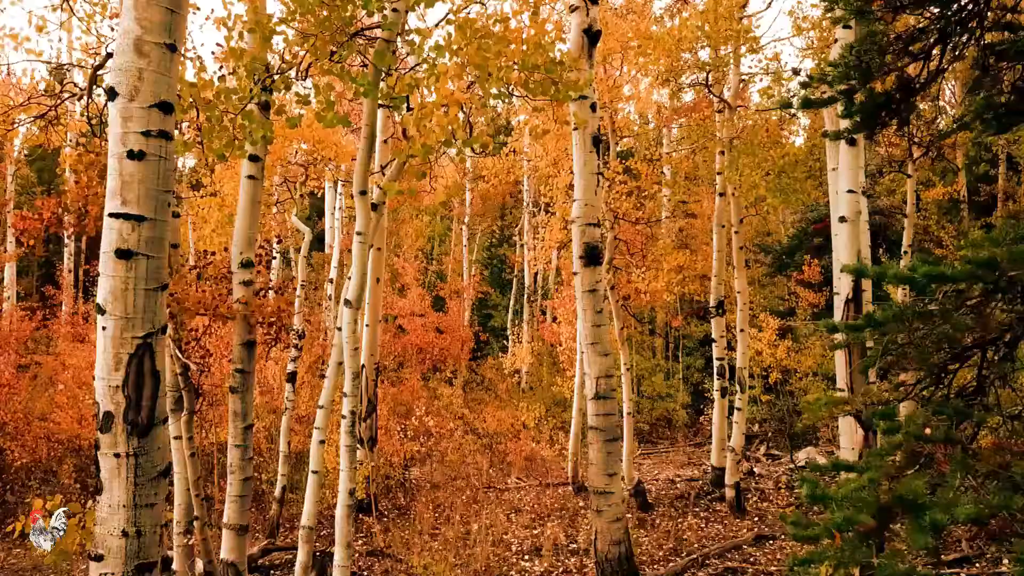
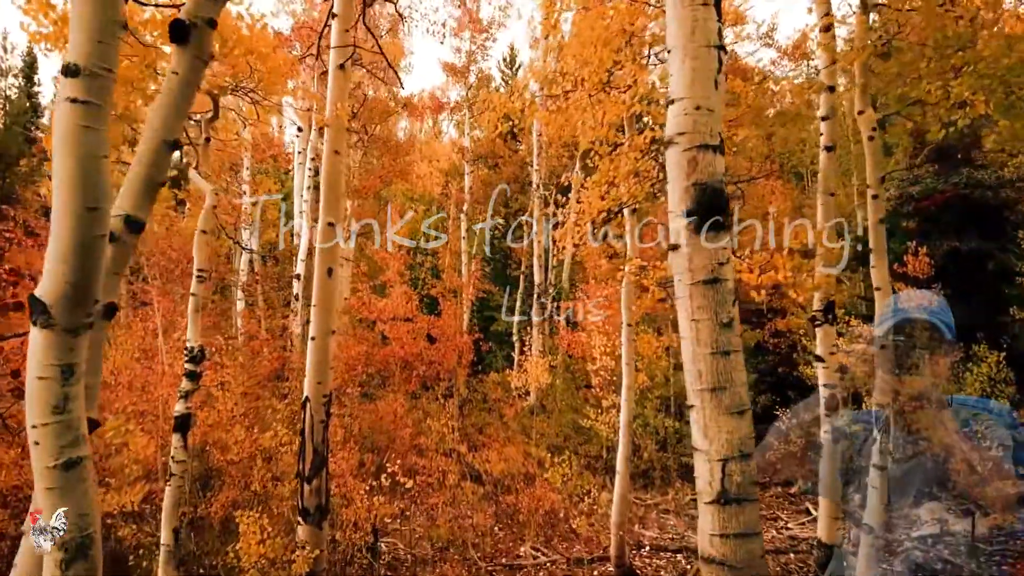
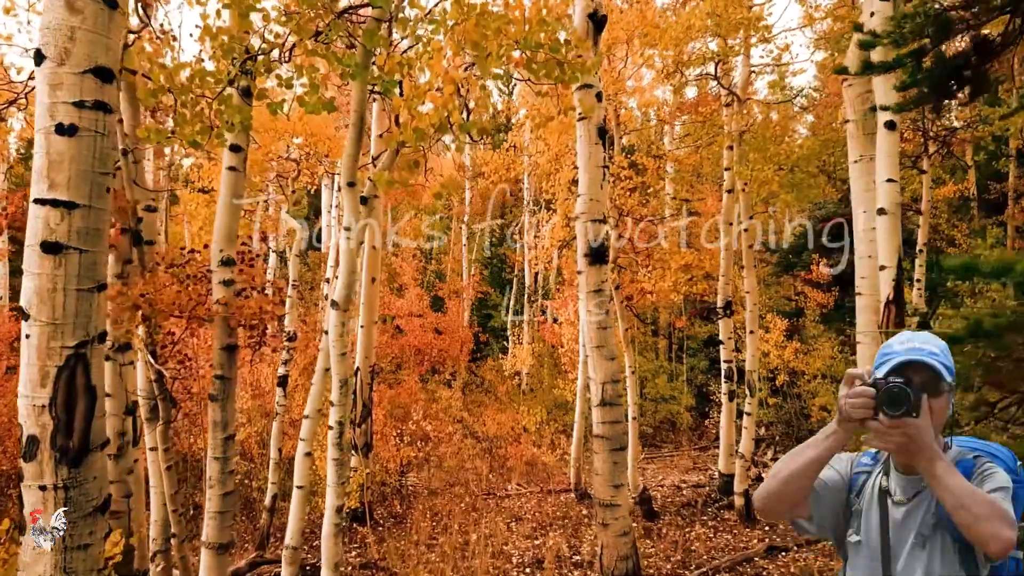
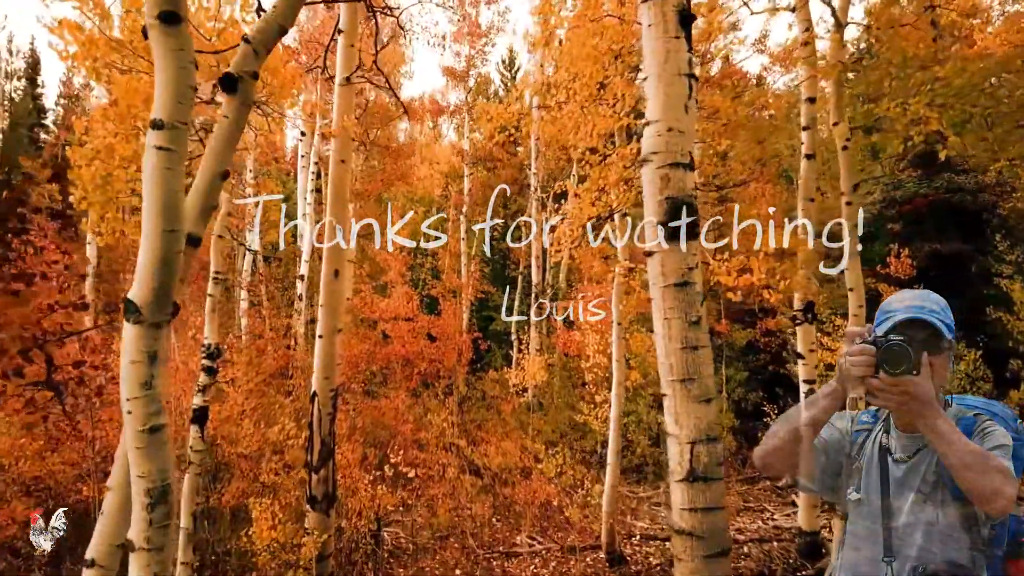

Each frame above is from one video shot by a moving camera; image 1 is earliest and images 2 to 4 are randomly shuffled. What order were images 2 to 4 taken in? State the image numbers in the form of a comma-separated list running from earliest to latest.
3, 4, 2
